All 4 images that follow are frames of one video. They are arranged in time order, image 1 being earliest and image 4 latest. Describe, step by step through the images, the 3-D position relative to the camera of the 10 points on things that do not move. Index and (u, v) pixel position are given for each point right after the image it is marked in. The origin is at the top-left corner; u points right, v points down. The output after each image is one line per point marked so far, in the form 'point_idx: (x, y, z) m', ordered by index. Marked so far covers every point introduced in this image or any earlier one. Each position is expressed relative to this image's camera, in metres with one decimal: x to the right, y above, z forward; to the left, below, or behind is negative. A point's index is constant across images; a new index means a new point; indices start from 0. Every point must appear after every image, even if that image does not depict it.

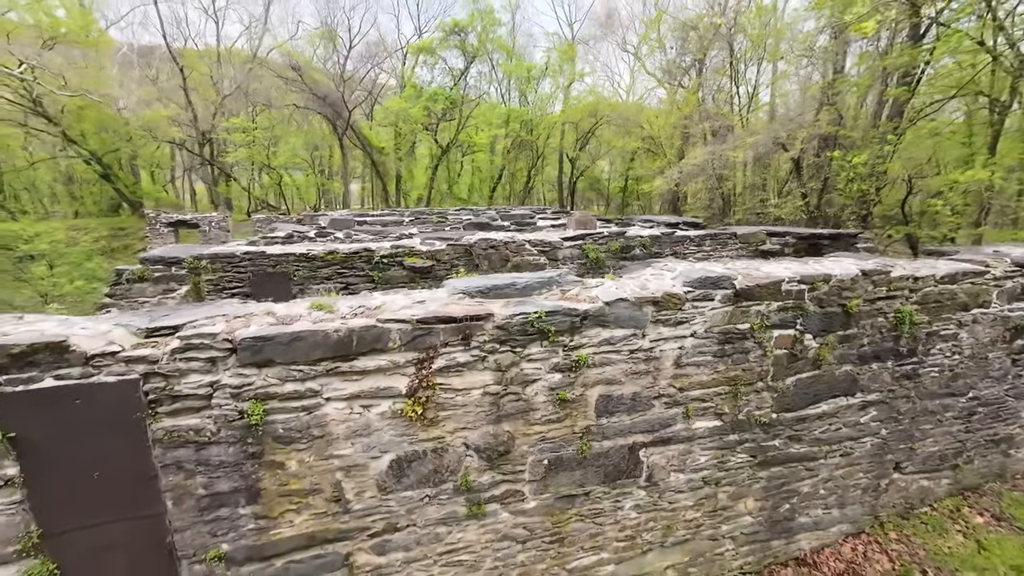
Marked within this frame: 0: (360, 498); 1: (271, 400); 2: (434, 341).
0: (-0.9, -1.2, +2.5) m
1: (-1.3, -0.6, +2.3) m
2: (-0.4, -0.3, +2.5) m
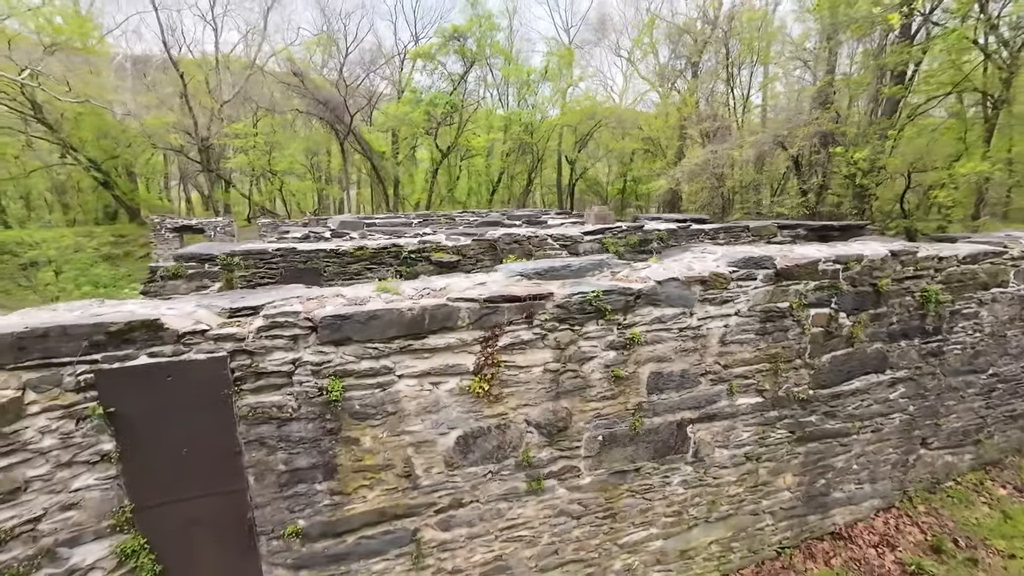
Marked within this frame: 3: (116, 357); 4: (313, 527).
0: (-0.5, -1.1, +2.6) m
1: (-0.9, -0.5, +2.4) m
2: (-0.1, -0.2, +2.6) m
3: (-1.9, -0.3, +2.0) m
4: (-1.1, -1.4, +2.5) m
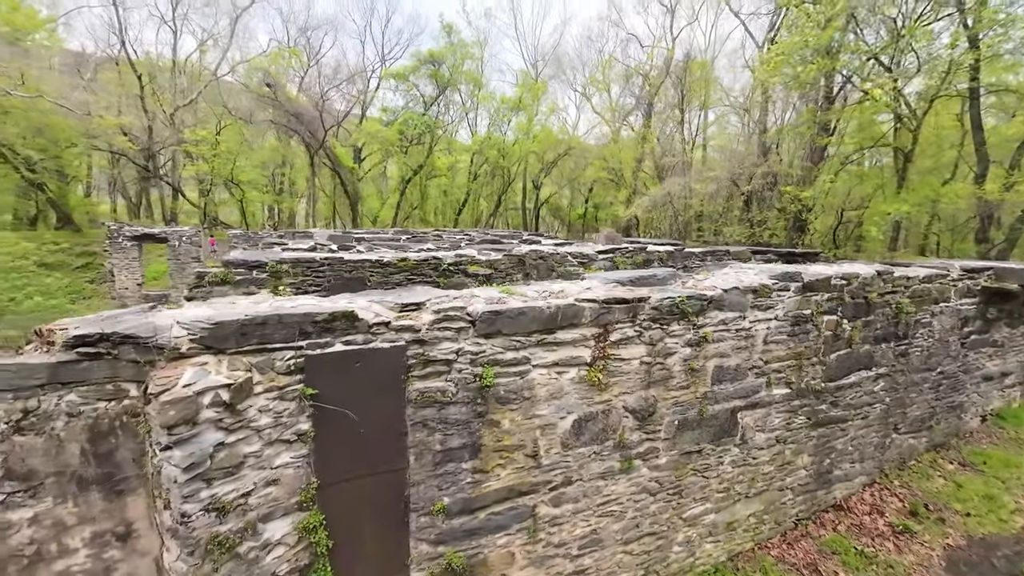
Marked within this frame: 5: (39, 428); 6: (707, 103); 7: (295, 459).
0: (+0.3, -1.1, +3.0) m
1: (-0.1, -0.5, +2.7) m
2: (+0.7, -0.2, +3.0) m
3: (-1.0, -0.3, +2.3) m
4: (-0.4, -1.4, +2.7) m
5: (-2.0, -0.6, +1.9) m
6: (+8.3, +8.0, +18.6) m
7: (-1.1, -0.9, +2.2) m
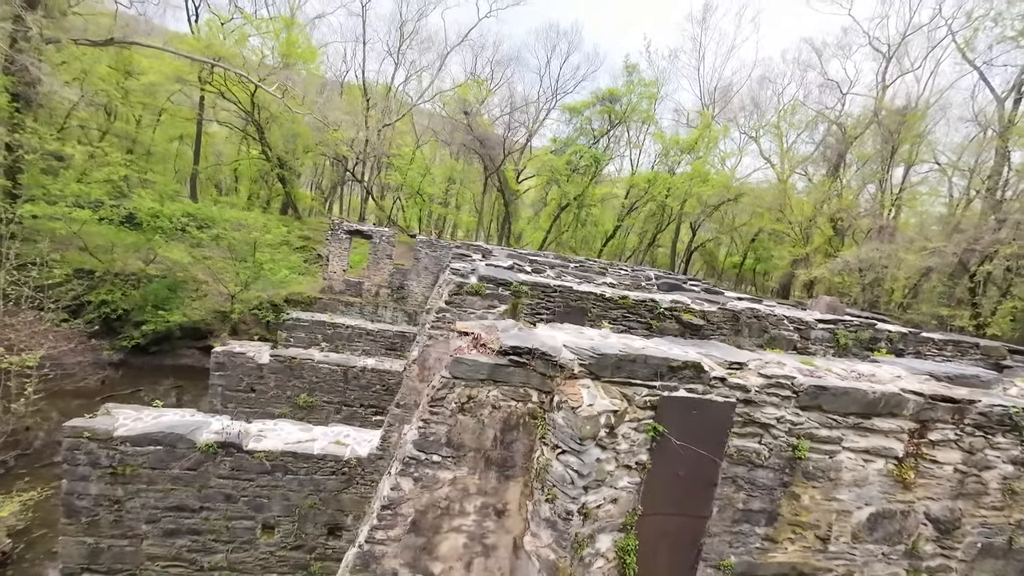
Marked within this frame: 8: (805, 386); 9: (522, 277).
0: (+2.1, -1.7, +2.8) m
1: (+1.9, -1.0, +2.7) m
2: (+2.8, -0.8, +2.8) m
3: (+0.9, -0.6, +2.5) m
4: (+1.5, -1.8, +2.8) m
5: (-0.2, -0.7, +2.4) m
6: (+15.3, +4.8, +16.2) m
7: (+0.7, -1.1, +2.5) m
8: (+1.8, -0.6, +2.7) m
9: (+0.1, +0.1, +5.7) m
